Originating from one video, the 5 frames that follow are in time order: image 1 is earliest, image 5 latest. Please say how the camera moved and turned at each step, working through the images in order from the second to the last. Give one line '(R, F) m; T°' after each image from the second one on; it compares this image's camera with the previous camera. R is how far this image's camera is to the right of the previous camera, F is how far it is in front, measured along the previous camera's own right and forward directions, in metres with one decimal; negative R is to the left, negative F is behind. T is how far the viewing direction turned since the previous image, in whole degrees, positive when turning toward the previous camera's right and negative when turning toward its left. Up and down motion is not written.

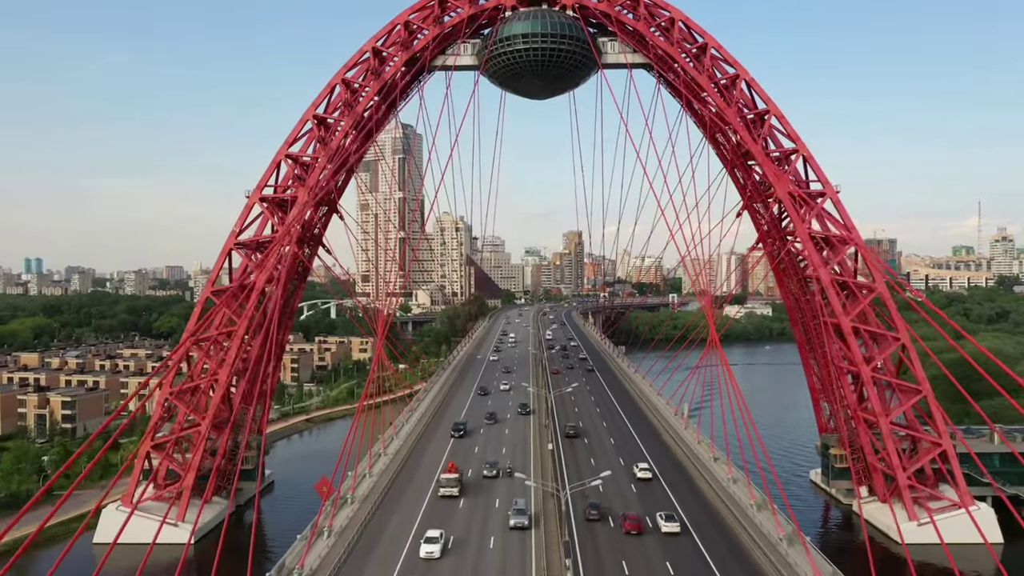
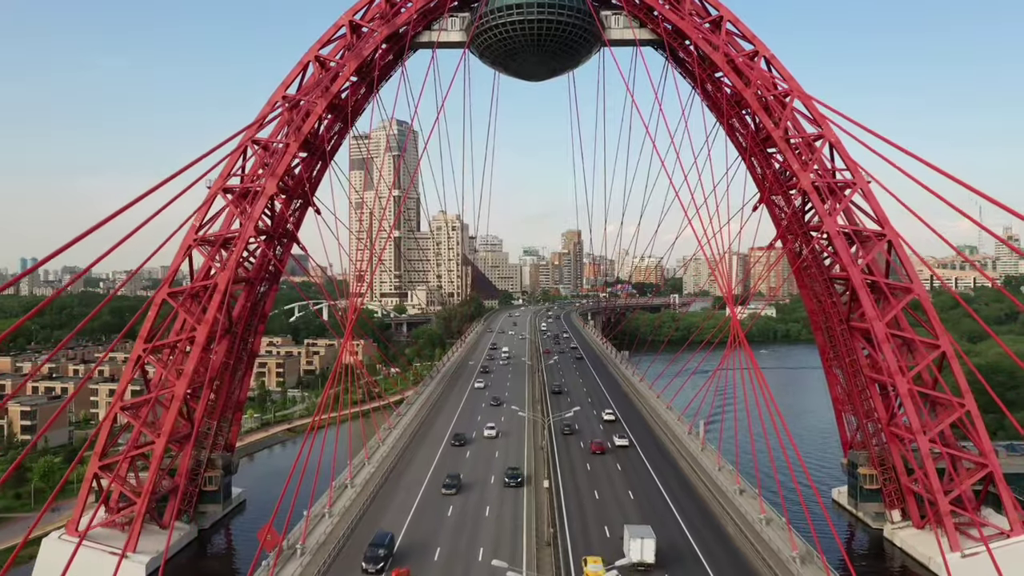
(+0.2, +2.5) m; 0°
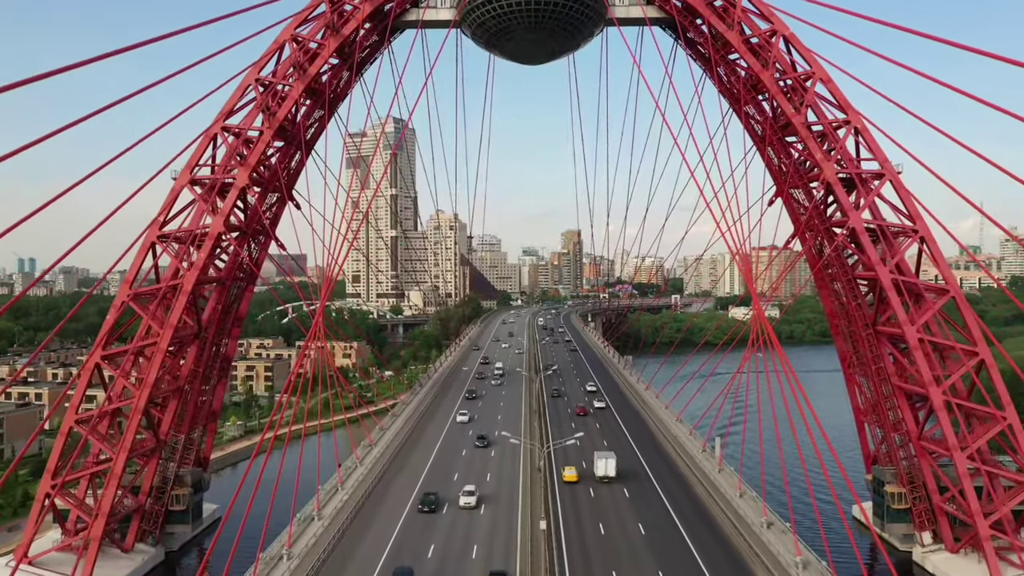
(+0.1, +1.9) m; 0°
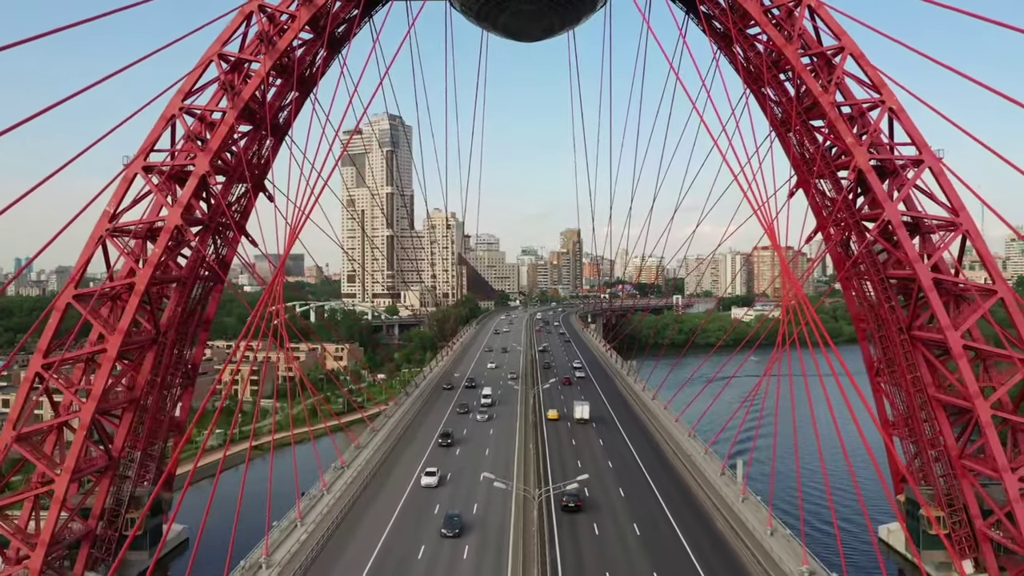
(+0.2, +2.1) m; 0°
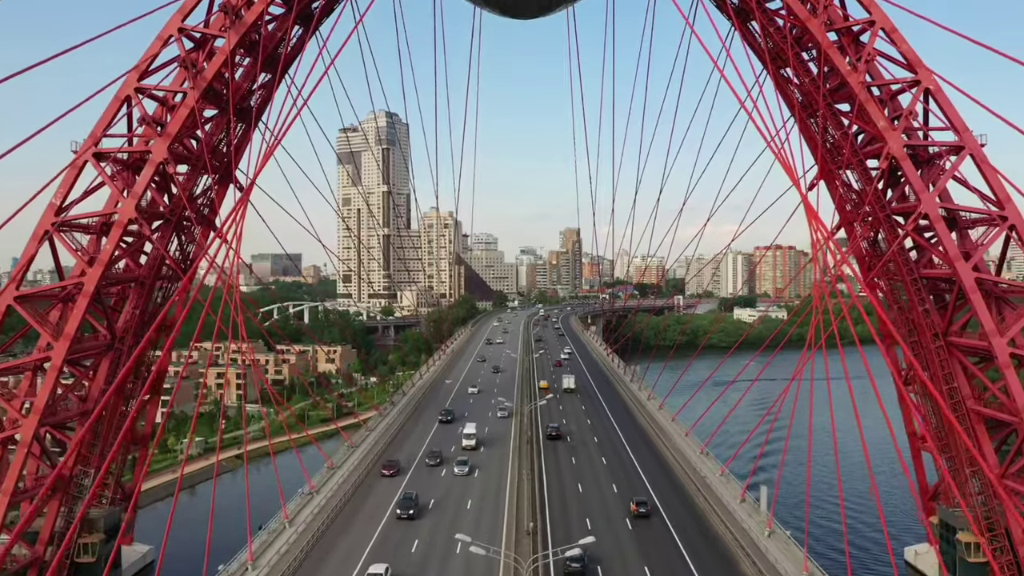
(+0.2, +1.8) m; 0°
